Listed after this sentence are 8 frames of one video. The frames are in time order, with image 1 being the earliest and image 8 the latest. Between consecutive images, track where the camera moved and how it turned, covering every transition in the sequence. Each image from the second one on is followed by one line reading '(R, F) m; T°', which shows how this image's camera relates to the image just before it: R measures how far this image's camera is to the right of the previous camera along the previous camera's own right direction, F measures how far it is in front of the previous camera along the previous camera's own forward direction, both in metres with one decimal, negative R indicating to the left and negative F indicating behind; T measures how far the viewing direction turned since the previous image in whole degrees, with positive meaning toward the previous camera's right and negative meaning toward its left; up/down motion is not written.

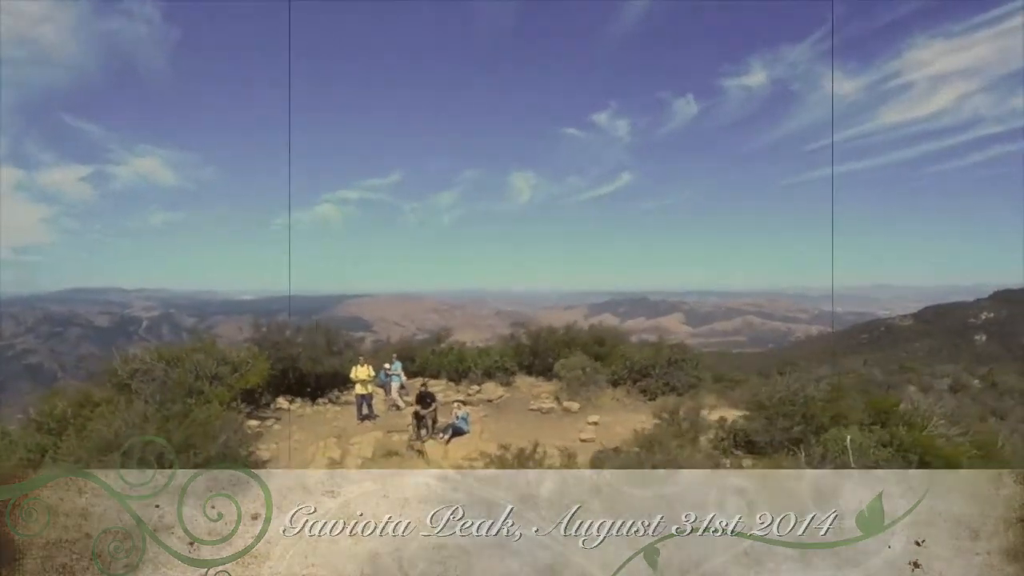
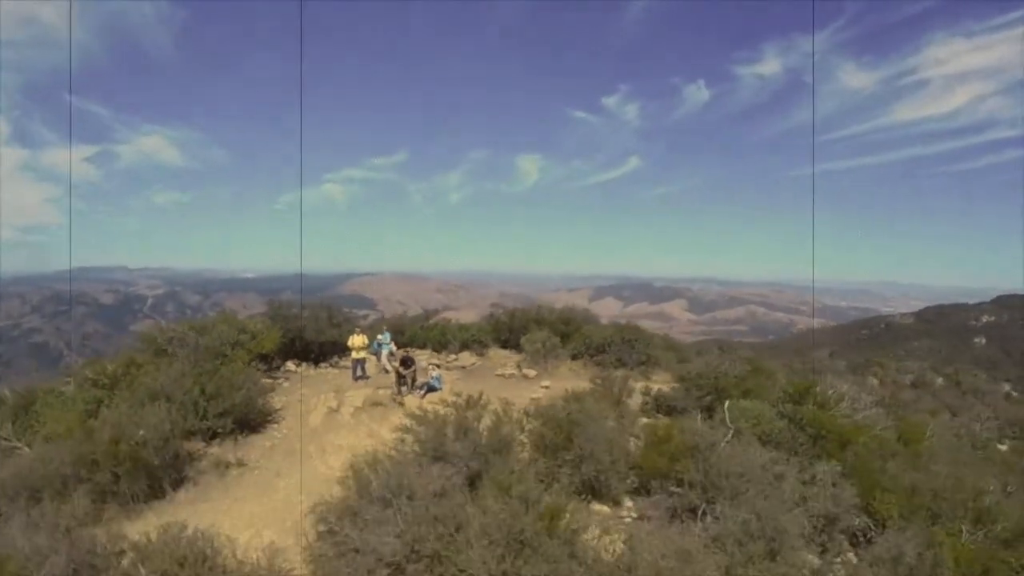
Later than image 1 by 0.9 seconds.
(+0.4, -1.4) m; 0°
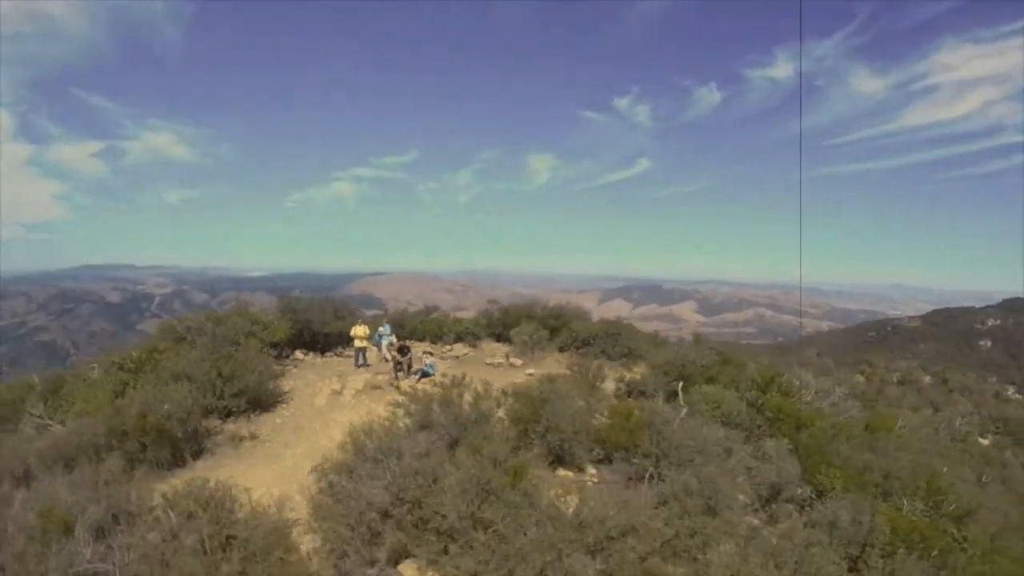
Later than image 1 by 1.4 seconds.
(+0.3, -0.8) m; -1°
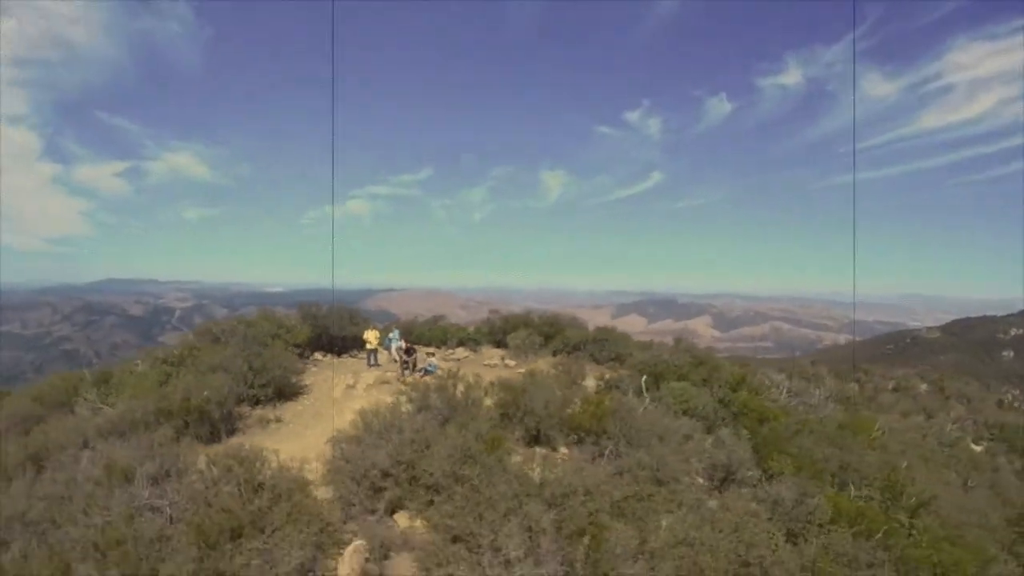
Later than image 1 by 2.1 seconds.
(+0.3, -1.1) m; -1°
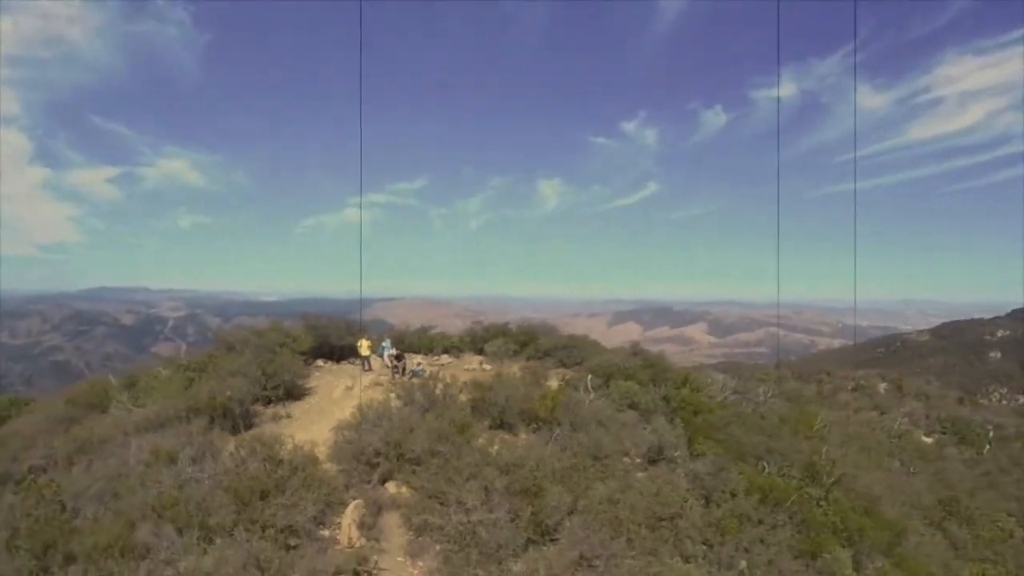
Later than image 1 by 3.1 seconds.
(+0.3, -1.6) m; 0°
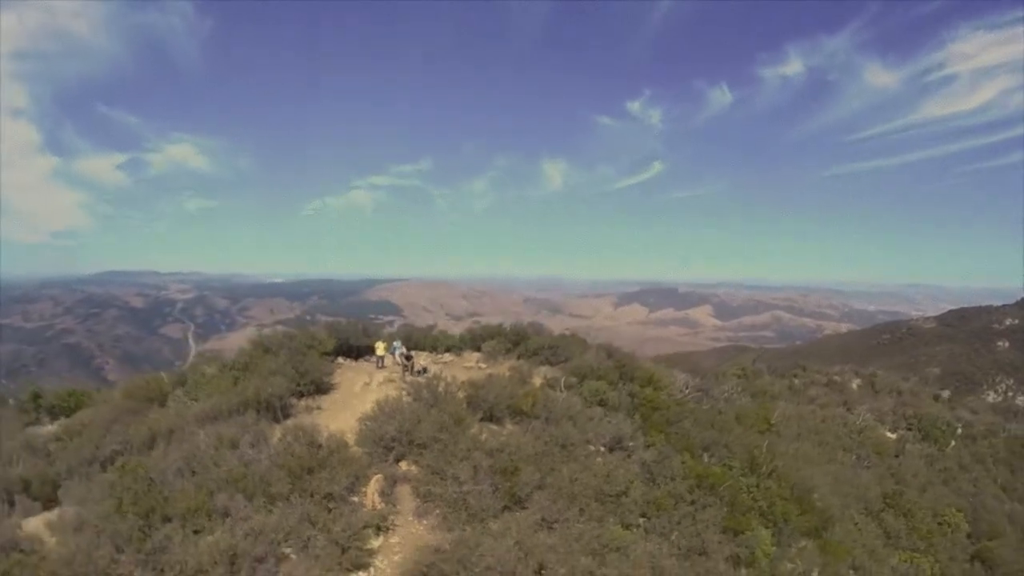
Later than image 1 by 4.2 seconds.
(+0.3, -2.0) m; -1°
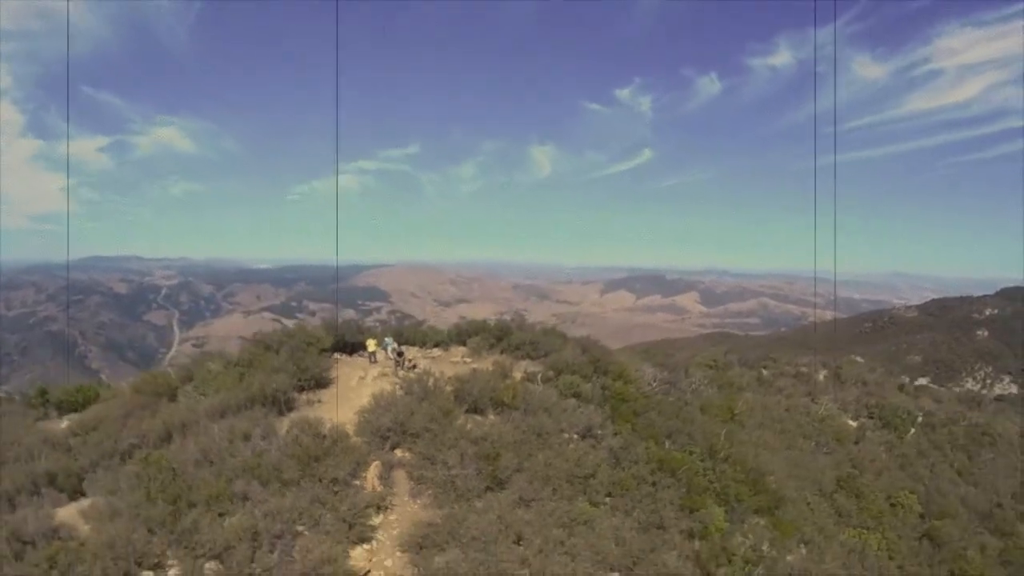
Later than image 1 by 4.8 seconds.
(+0.1, -1.2) m; +1°
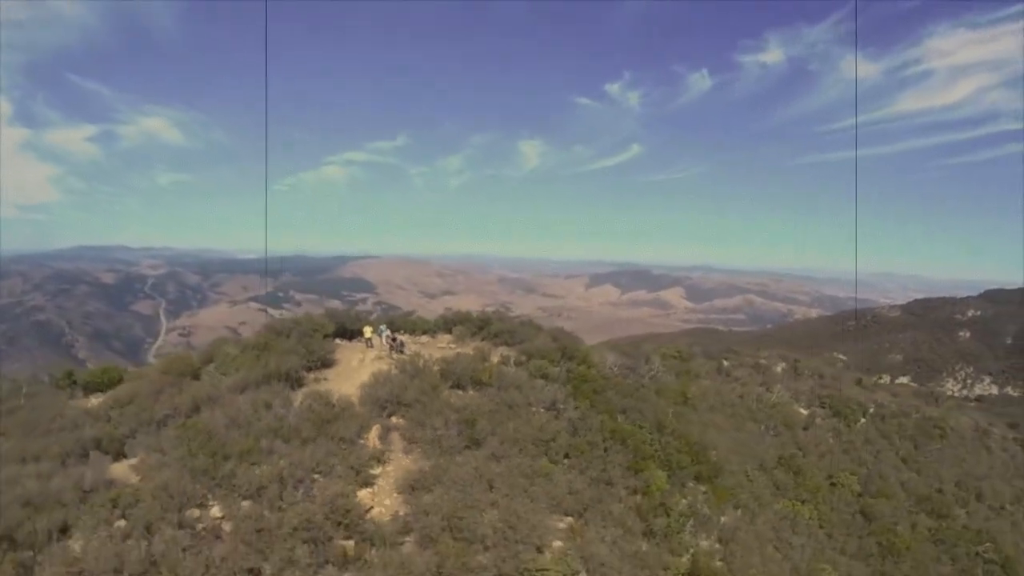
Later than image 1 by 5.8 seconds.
(+0.2, -2.2) m; +1°
